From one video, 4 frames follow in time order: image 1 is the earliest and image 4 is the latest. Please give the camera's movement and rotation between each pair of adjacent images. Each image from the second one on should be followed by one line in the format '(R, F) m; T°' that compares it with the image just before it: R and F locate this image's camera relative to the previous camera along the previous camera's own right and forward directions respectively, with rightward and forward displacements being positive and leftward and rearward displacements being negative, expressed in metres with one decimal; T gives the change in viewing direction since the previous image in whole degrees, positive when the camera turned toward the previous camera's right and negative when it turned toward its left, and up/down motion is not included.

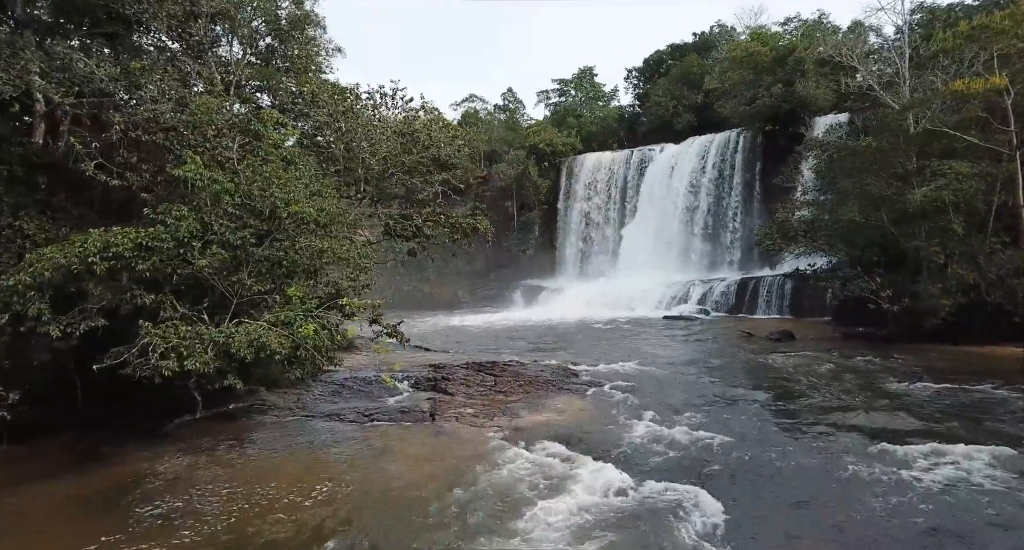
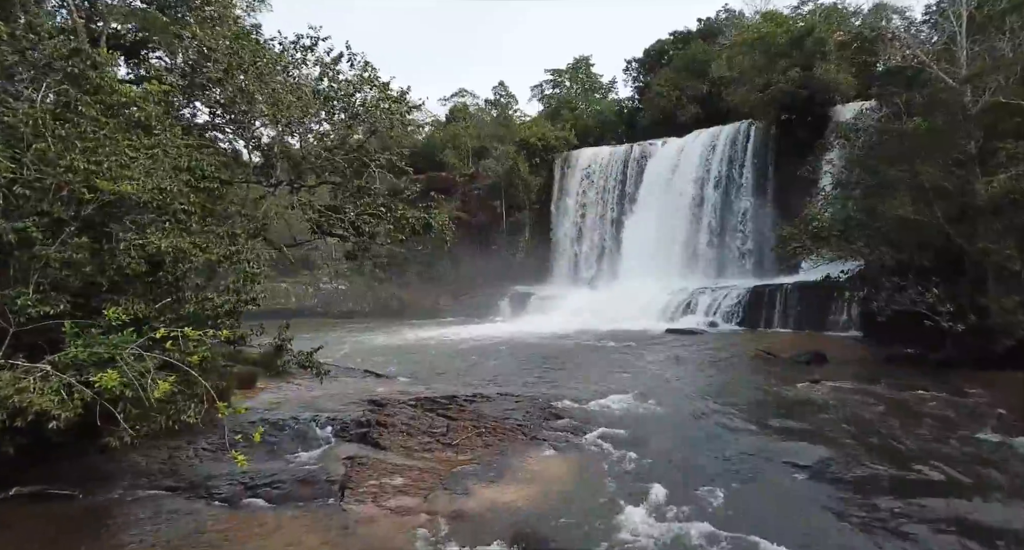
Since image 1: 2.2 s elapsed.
(+0.5, +2.5) m; 0°
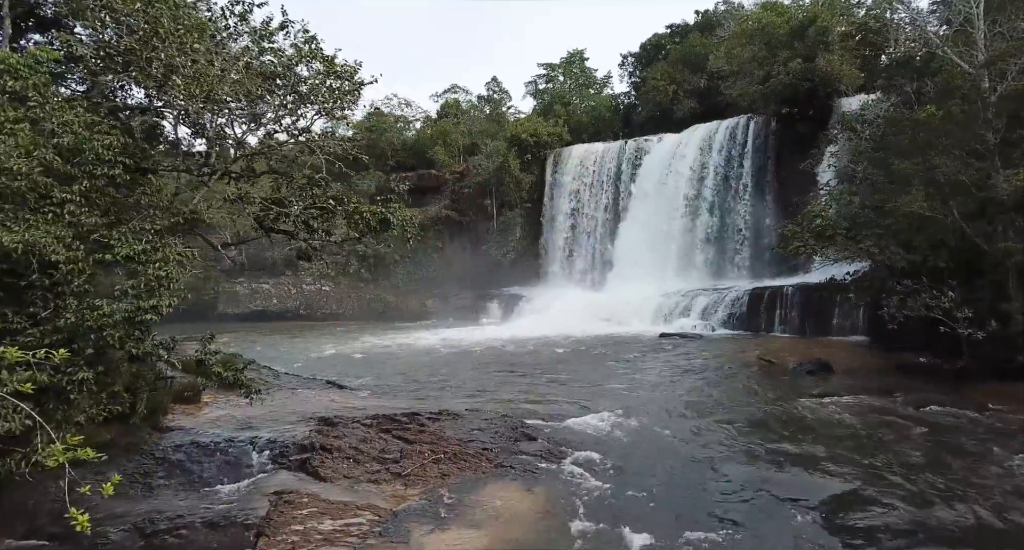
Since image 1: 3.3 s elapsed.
(+0.4, +1.0) m; 0°
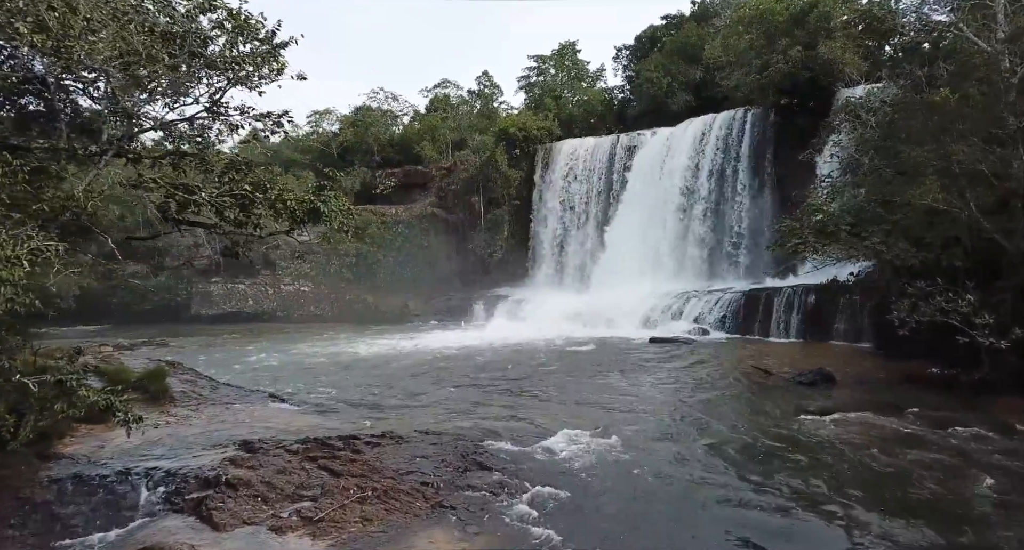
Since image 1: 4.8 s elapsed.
(+0.5, +1.1) m; 0°
